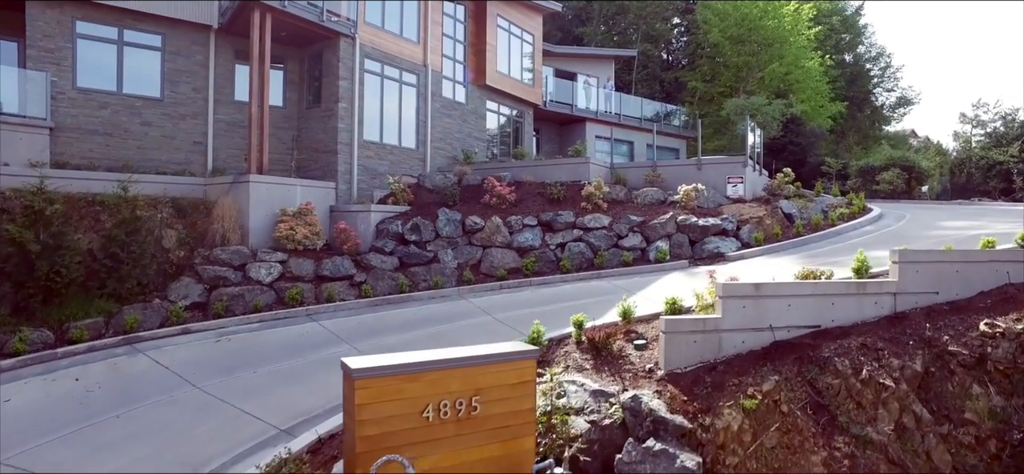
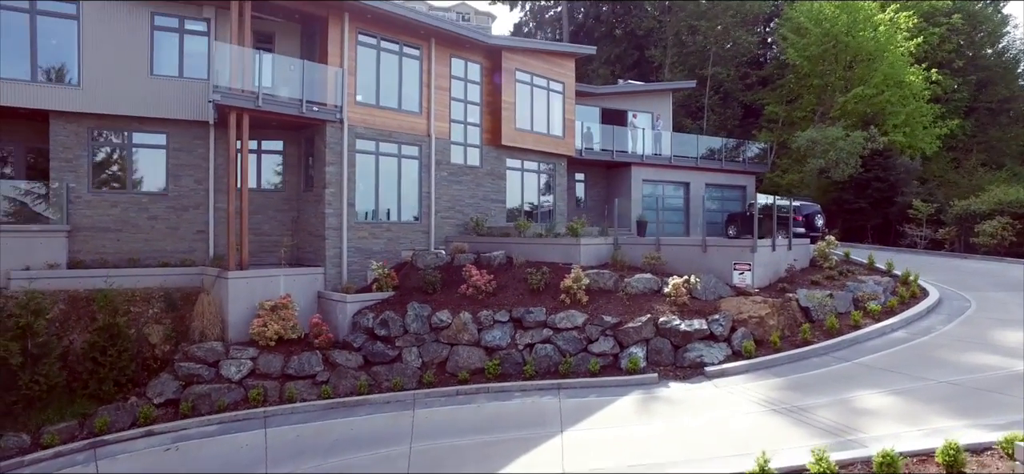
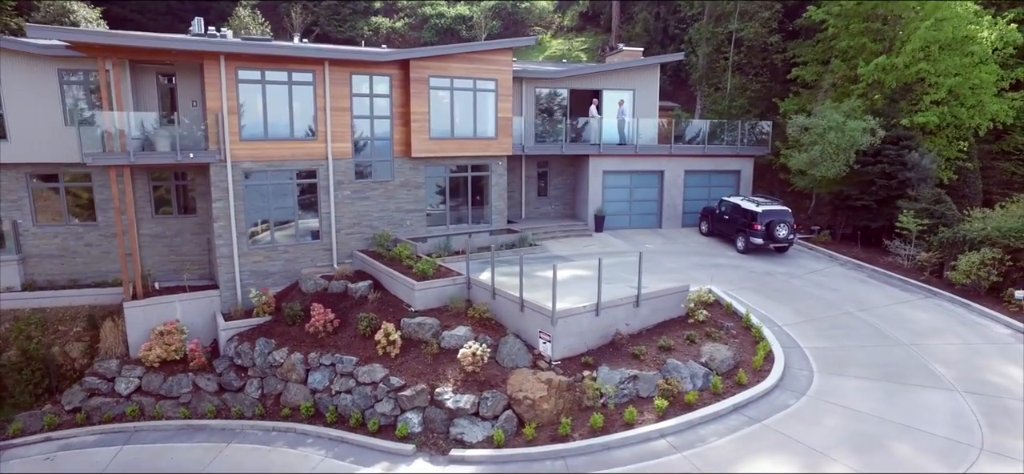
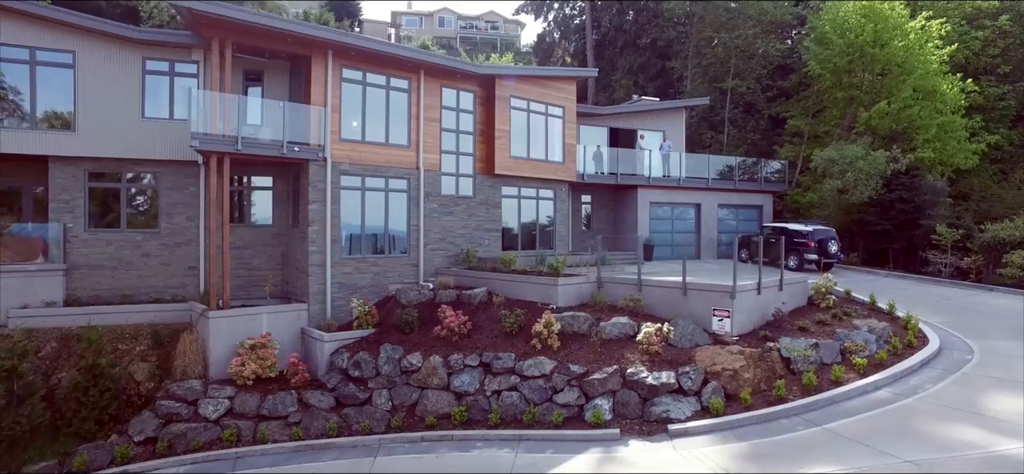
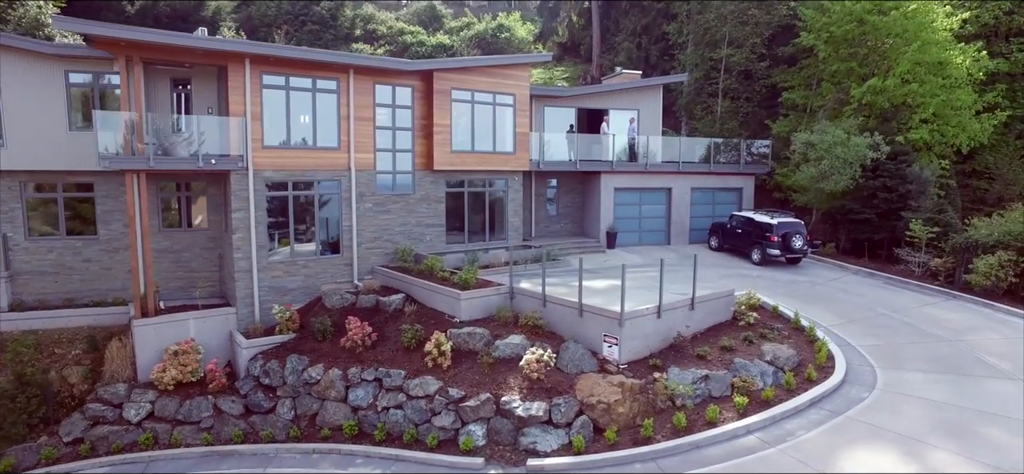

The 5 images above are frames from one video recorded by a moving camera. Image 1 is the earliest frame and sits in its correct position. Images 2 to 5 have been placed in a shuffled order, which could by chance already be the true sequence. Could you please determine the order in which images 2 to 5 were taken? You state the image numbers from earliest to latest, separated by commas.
2, 4, 5, 3
